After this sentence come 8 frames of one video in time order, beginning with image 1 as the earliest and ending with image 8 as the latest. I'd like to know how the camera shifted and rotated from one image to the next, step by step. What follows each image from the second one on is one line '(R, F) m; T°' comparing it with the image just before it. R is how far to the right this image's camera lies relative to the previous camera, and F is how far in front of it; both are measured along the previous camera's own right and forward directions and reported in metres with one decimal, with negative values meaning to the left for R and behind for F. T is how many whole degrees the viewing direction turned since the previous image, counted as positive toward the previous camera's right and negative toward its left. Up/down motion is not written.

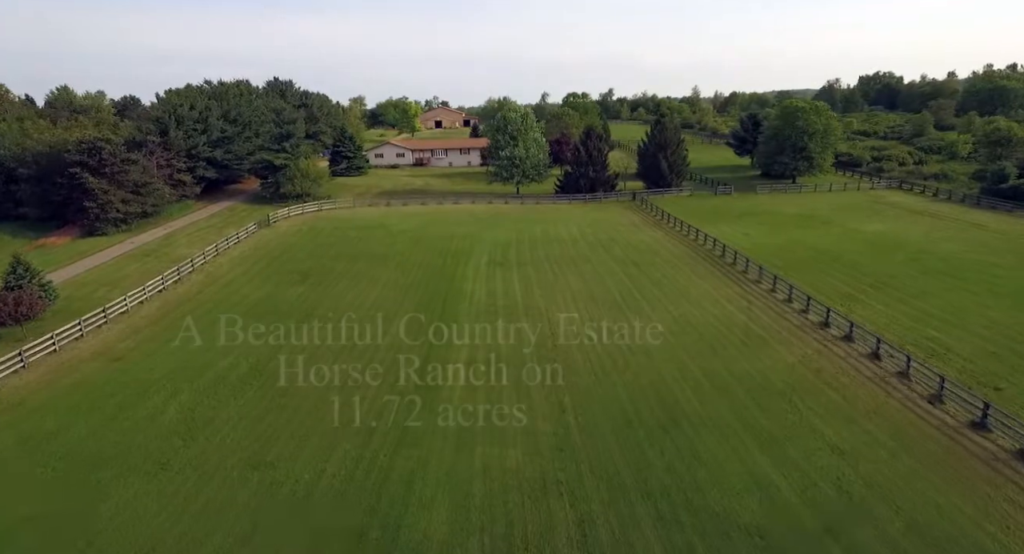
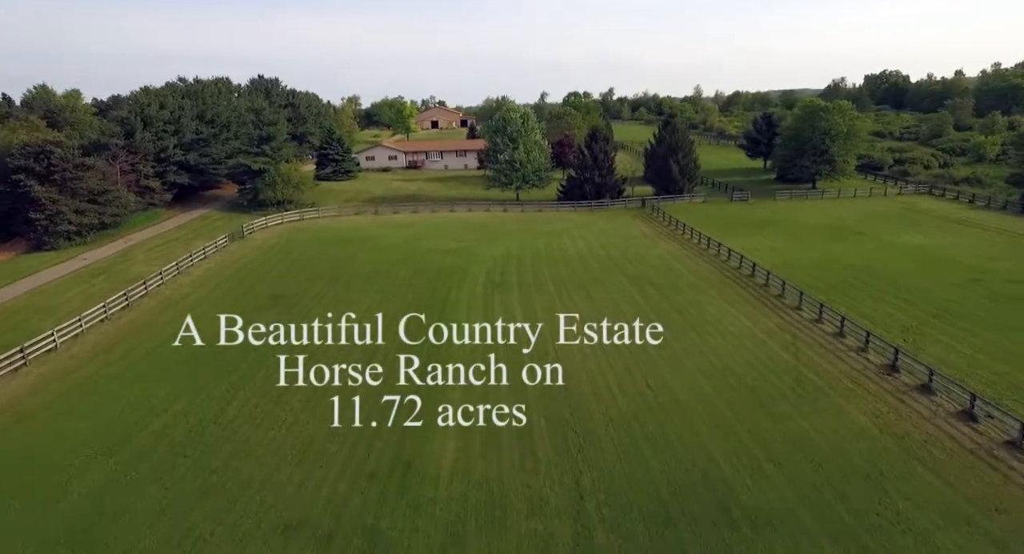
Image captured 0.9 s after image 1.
(-0.1, +4.0) m; 0°
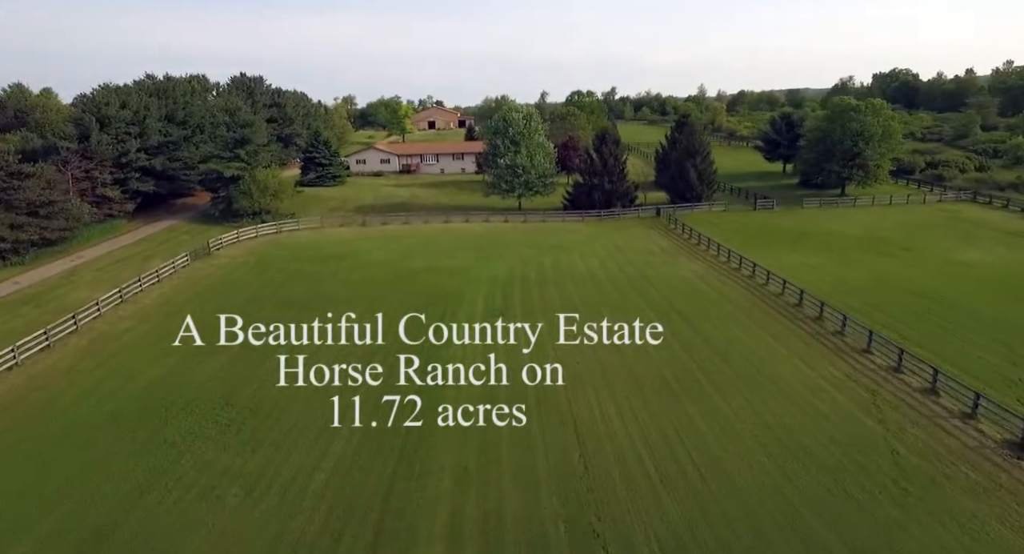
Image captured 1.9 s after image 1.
(-0.1, +4.6) m; 0°
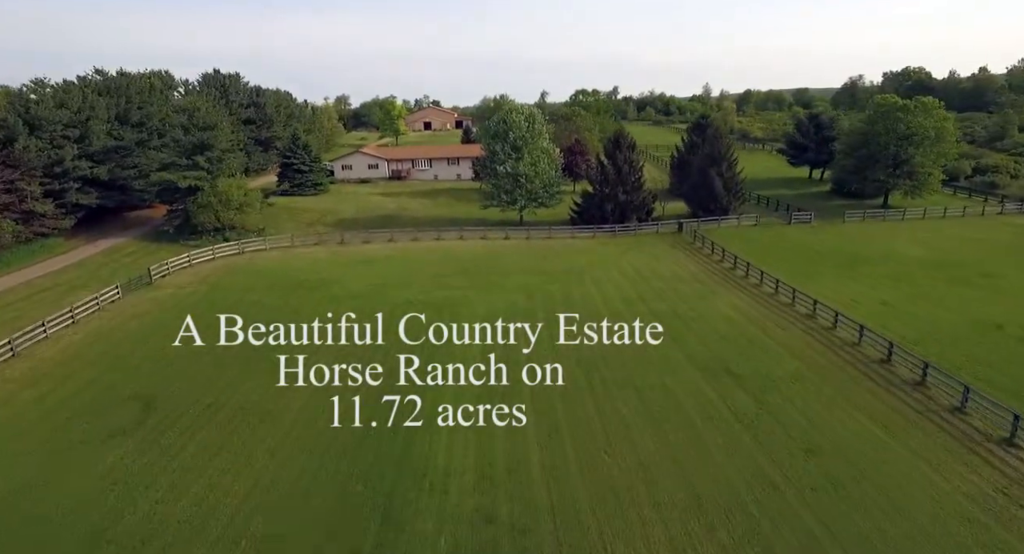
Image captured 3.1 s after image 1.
(-0.1, +5.6) m; 0°
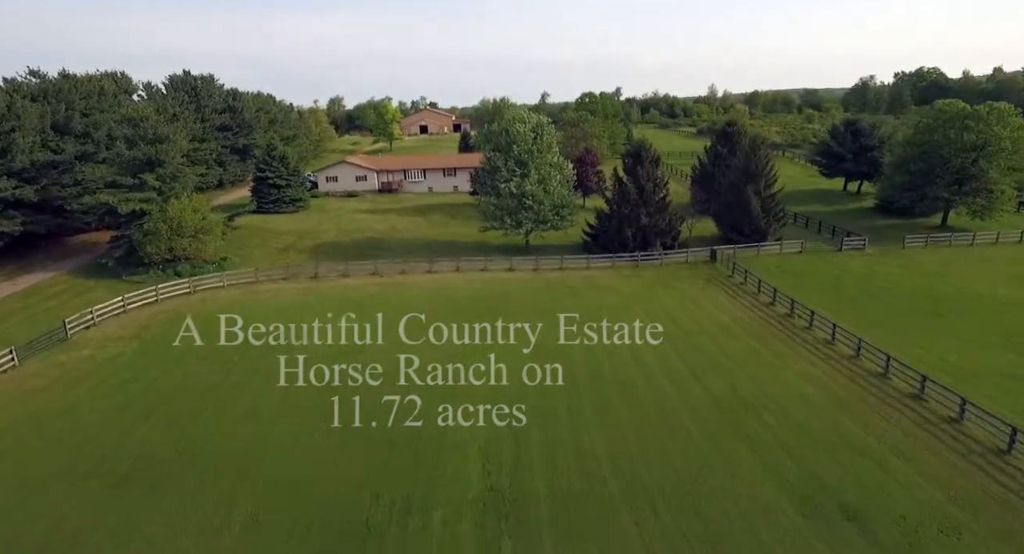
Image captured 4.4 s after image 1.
(-0.3, +5.7) m; 0°
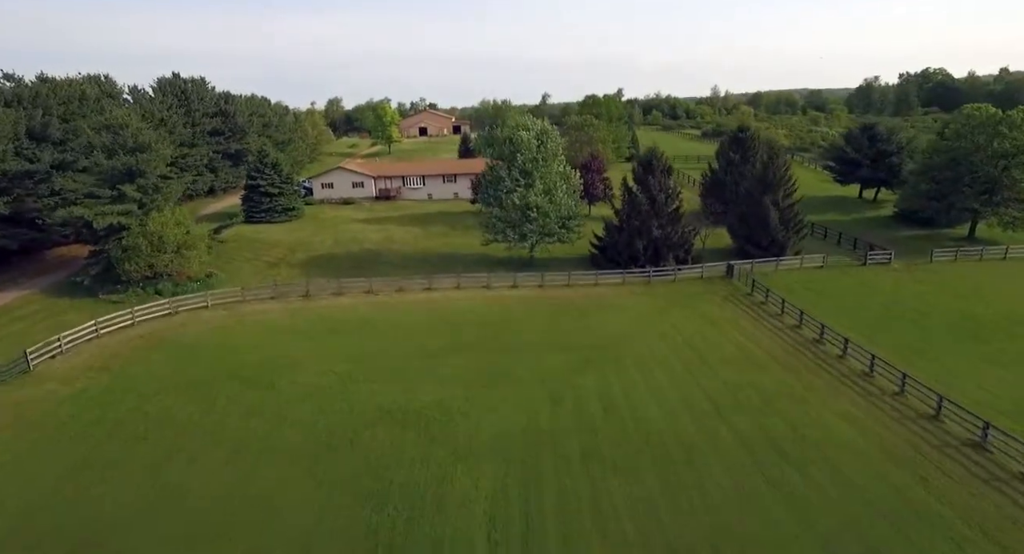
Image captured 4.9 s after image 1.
(-0.2, +2.0) m; 0°
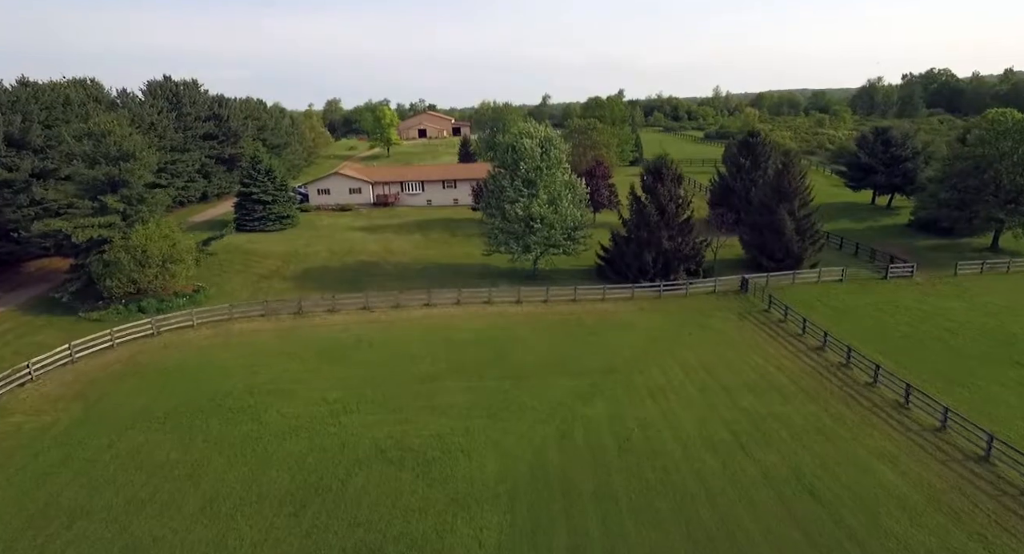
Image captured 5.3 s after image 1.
(-0.2, +1.5) m; 0°
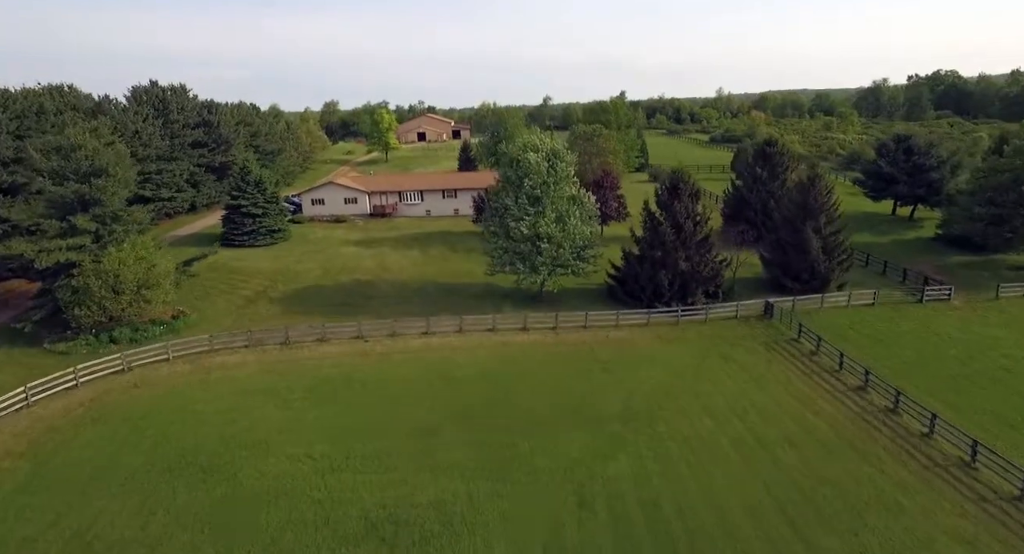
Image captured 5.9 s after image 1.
(-0.3, +2.3) m; 0°
